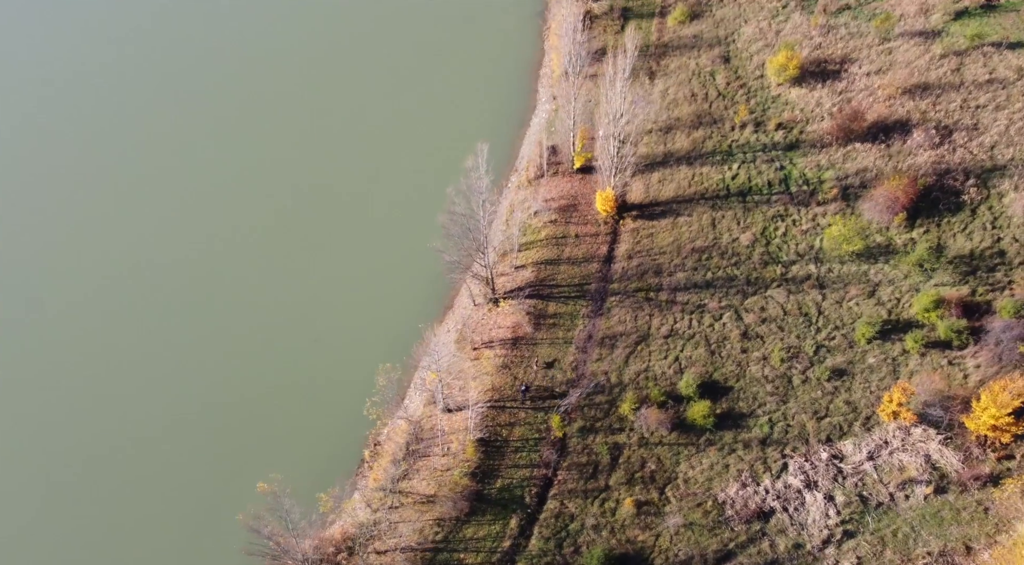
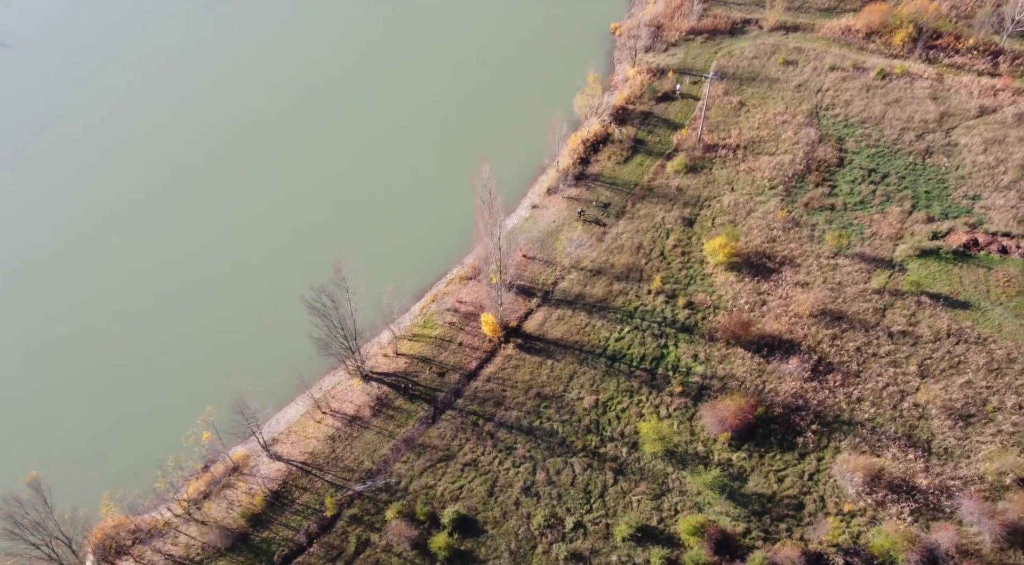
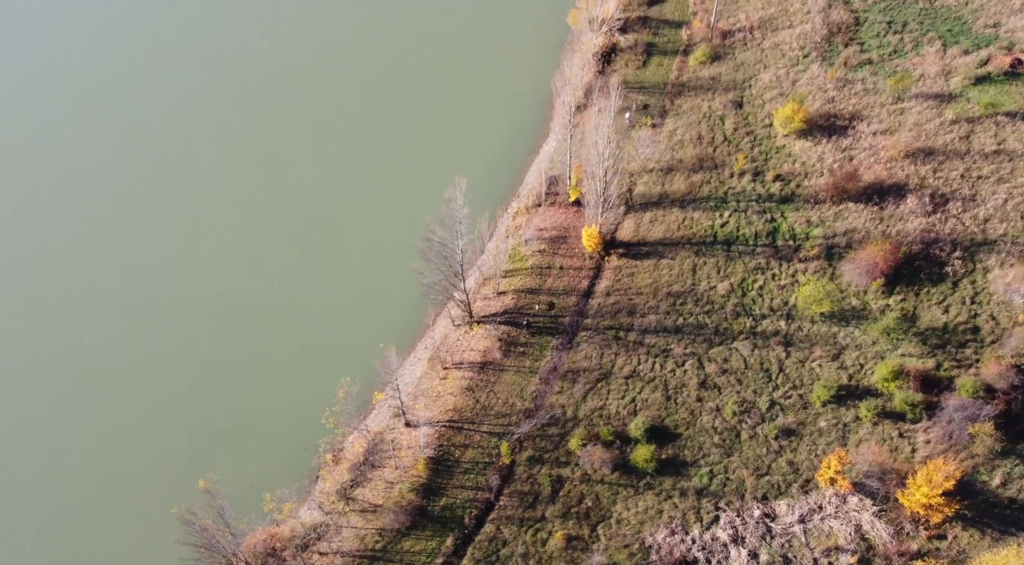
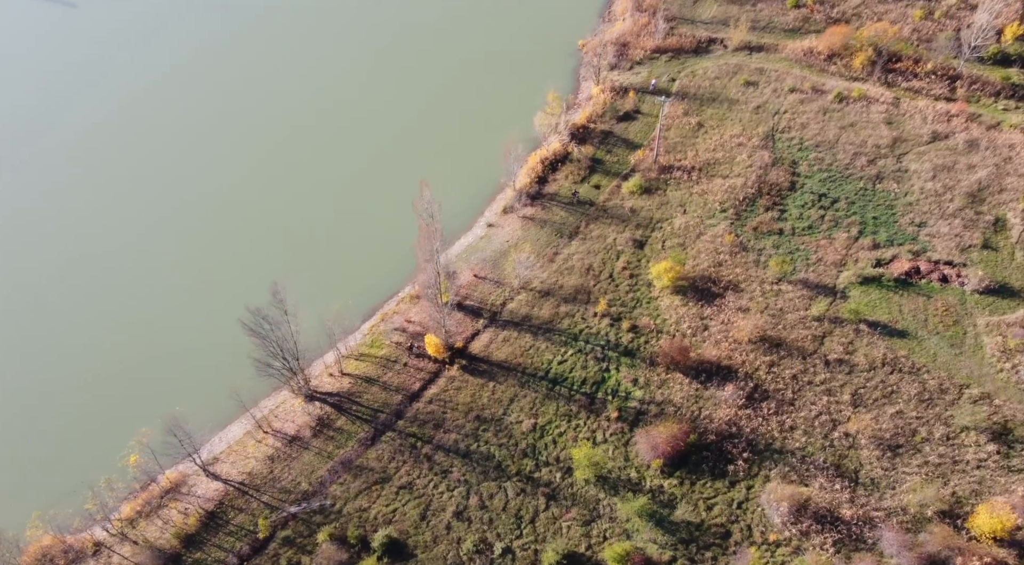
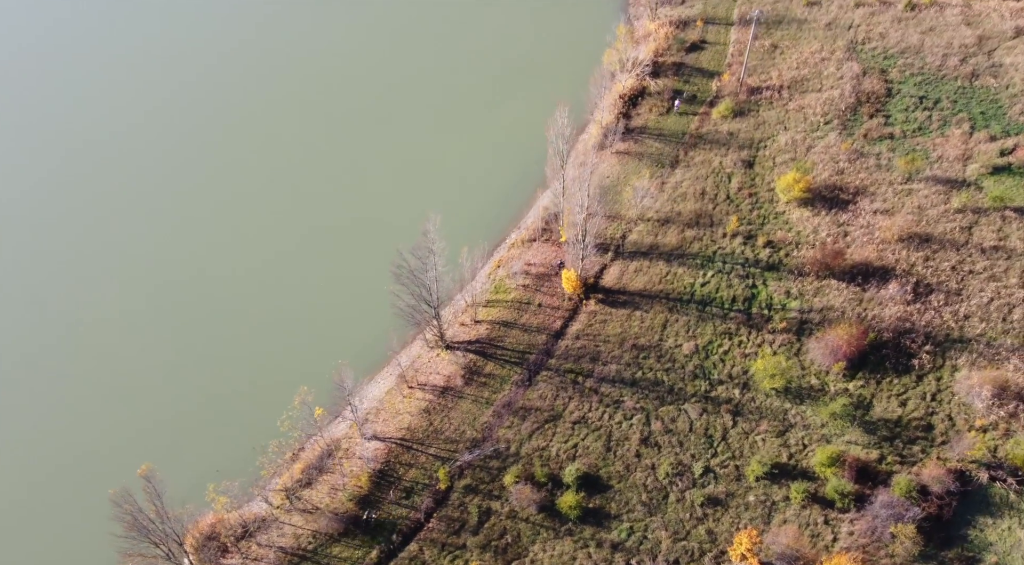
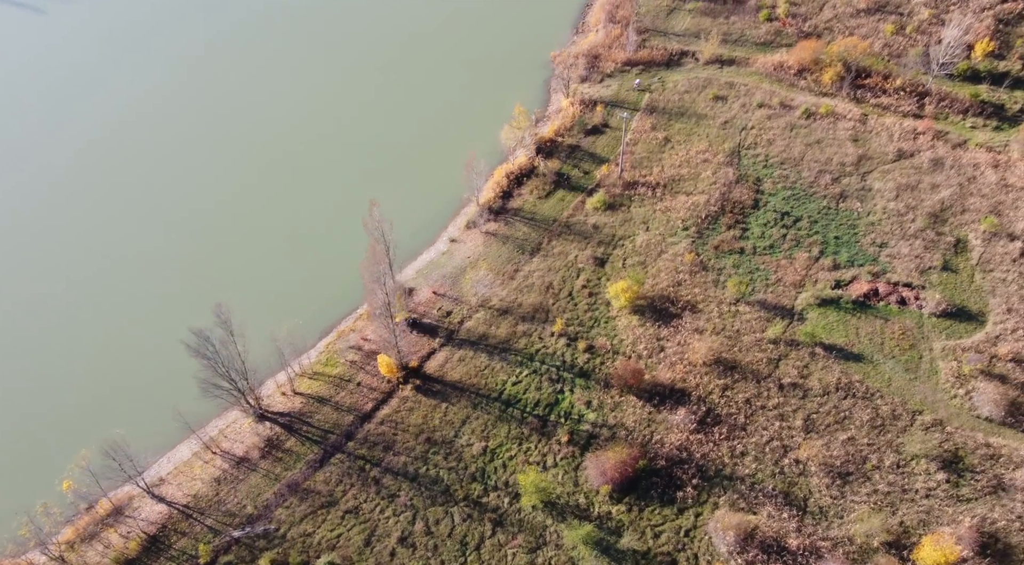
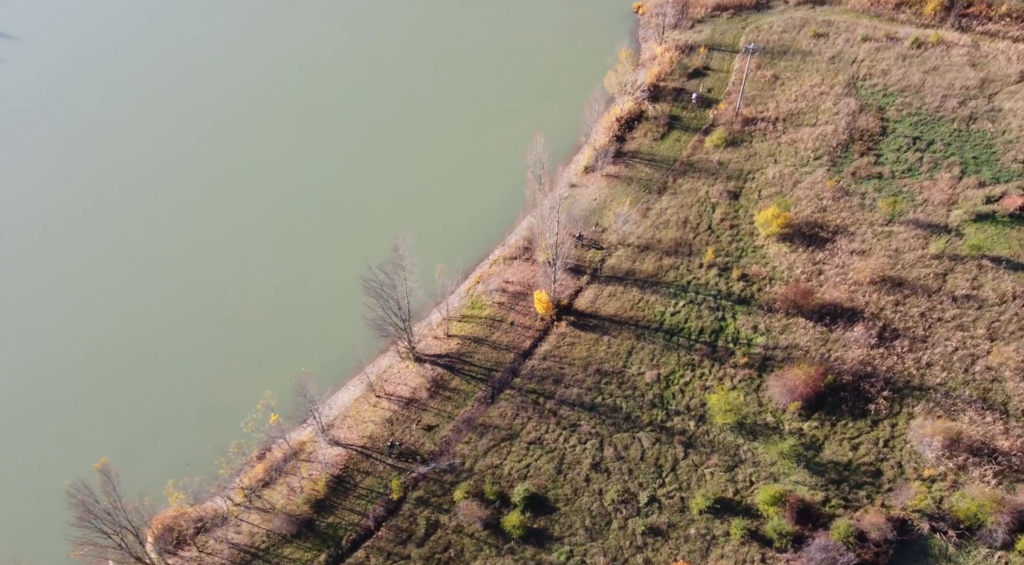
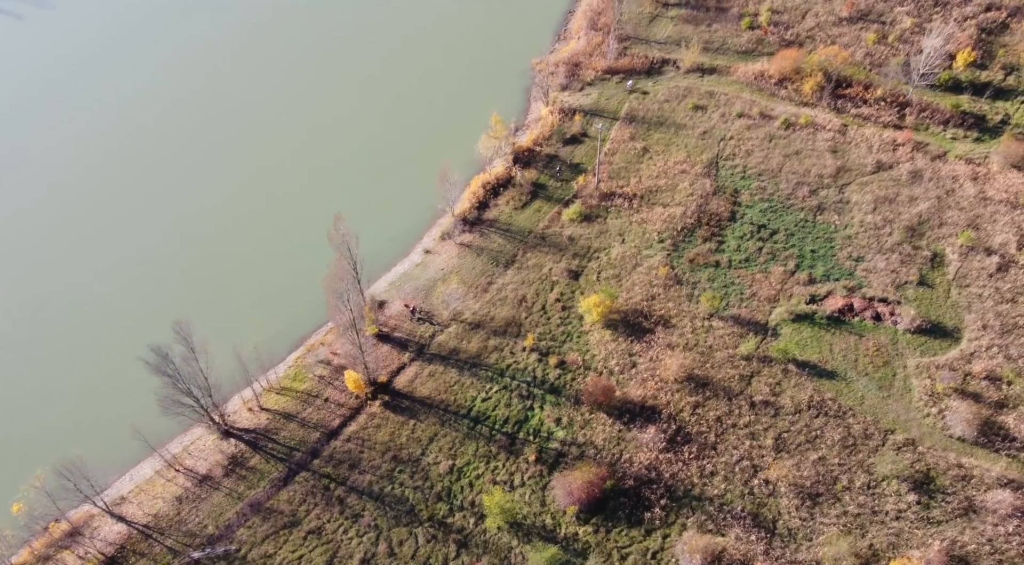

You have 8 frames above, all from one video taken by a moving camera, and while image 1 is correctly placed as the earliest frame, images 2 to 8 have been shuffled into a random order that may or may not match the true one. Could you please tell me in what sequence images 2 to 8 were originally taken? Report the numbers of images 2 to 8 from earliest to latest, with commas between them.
3, 5, 7, 2, 4, 6, 8
